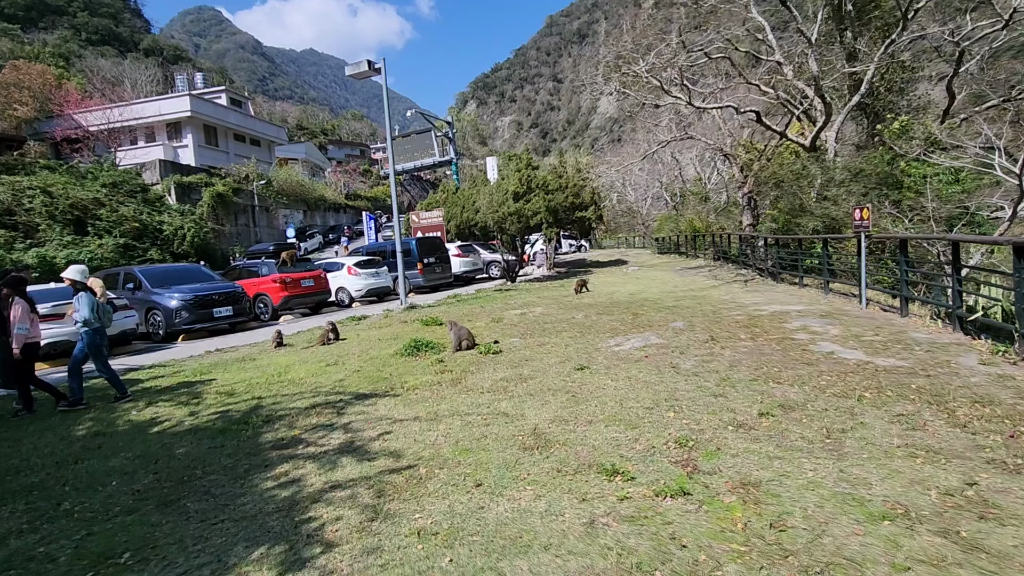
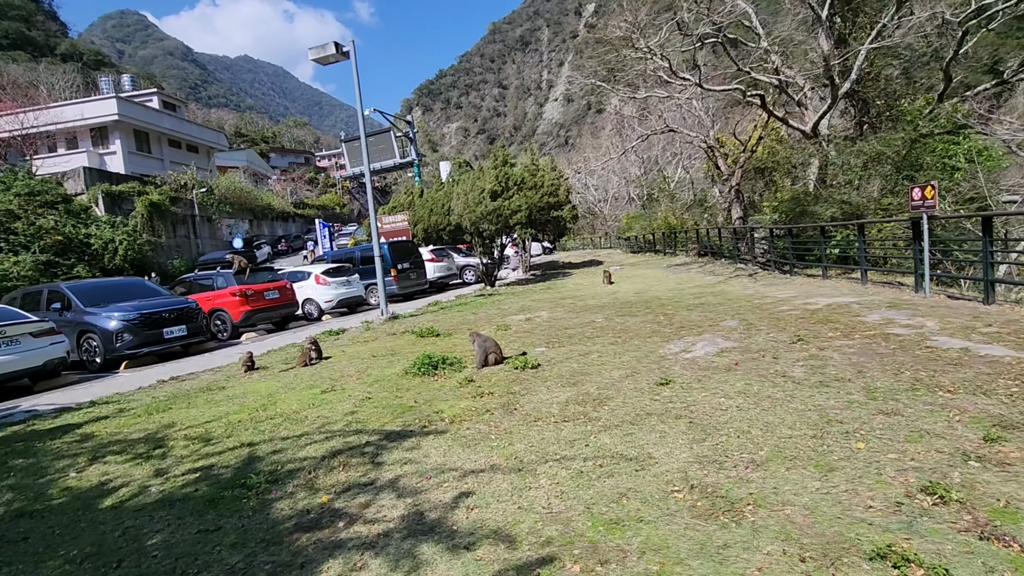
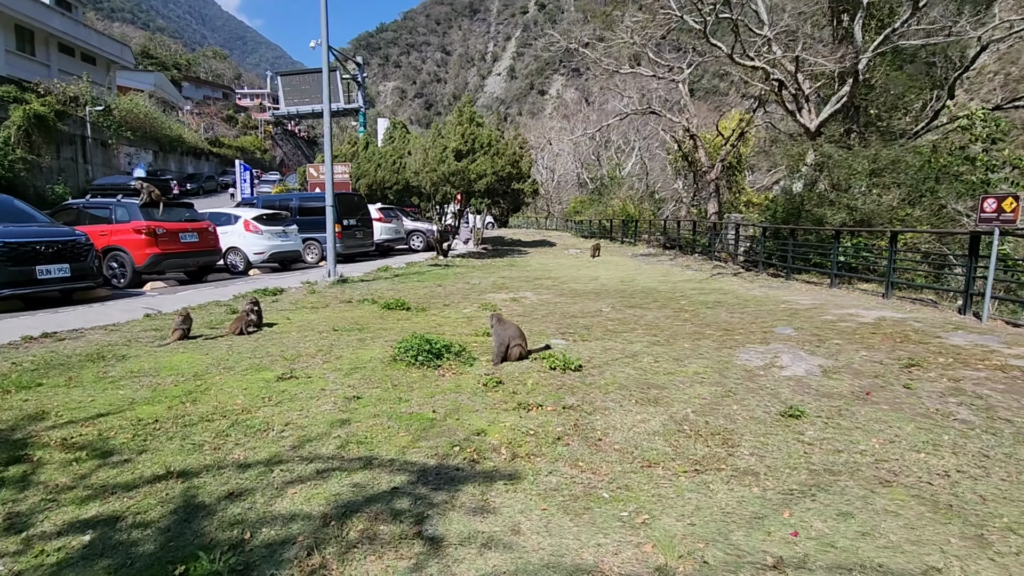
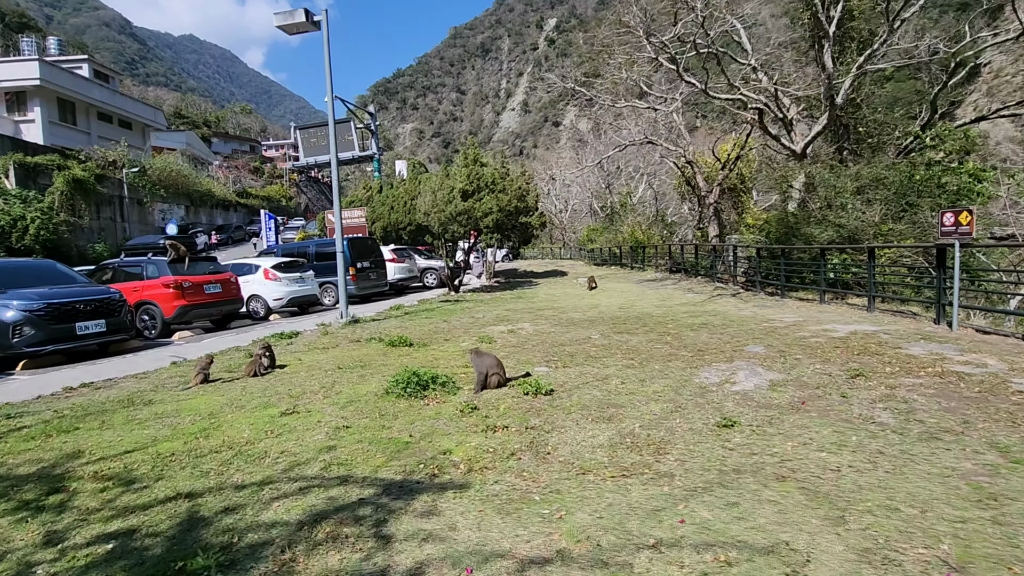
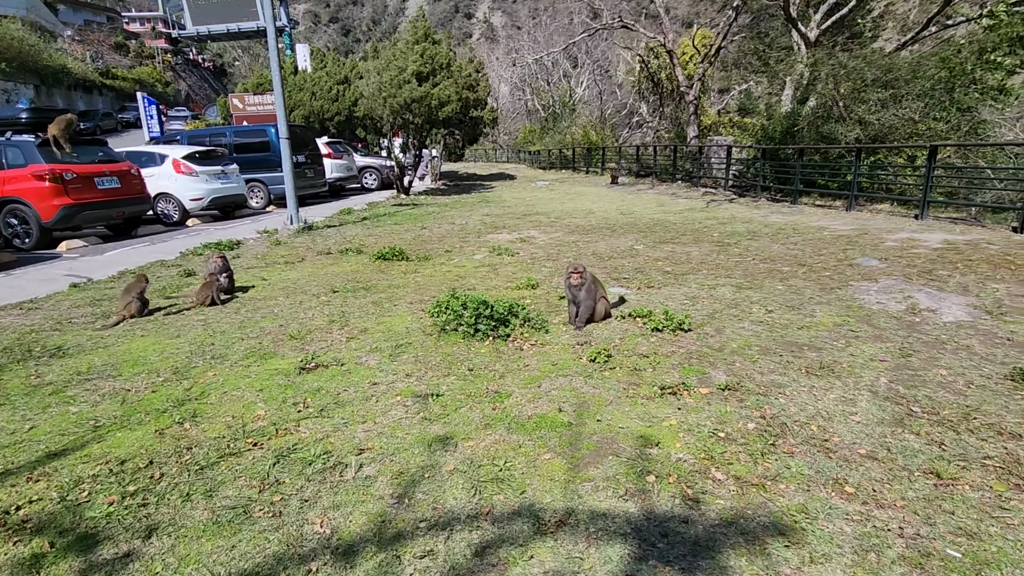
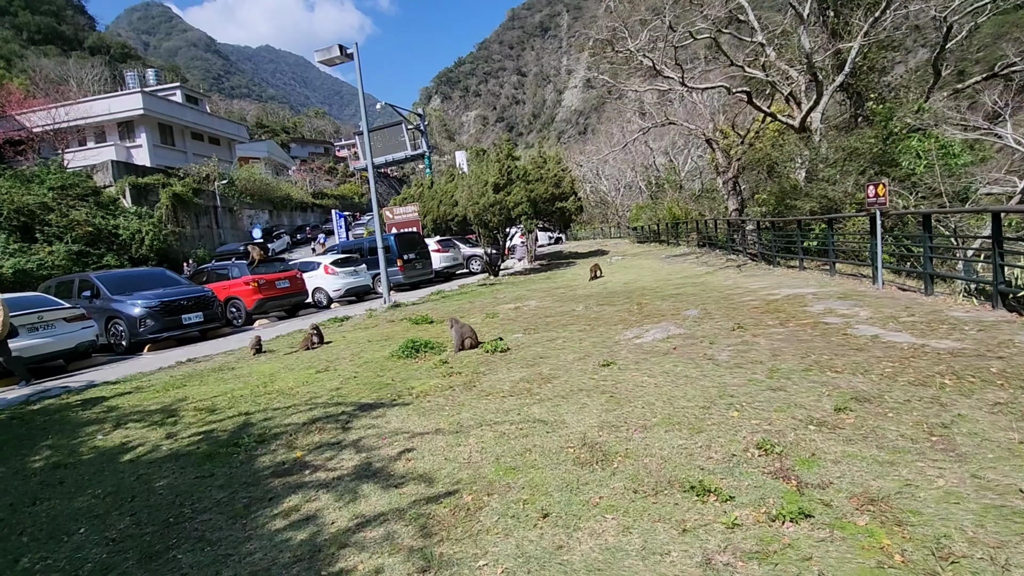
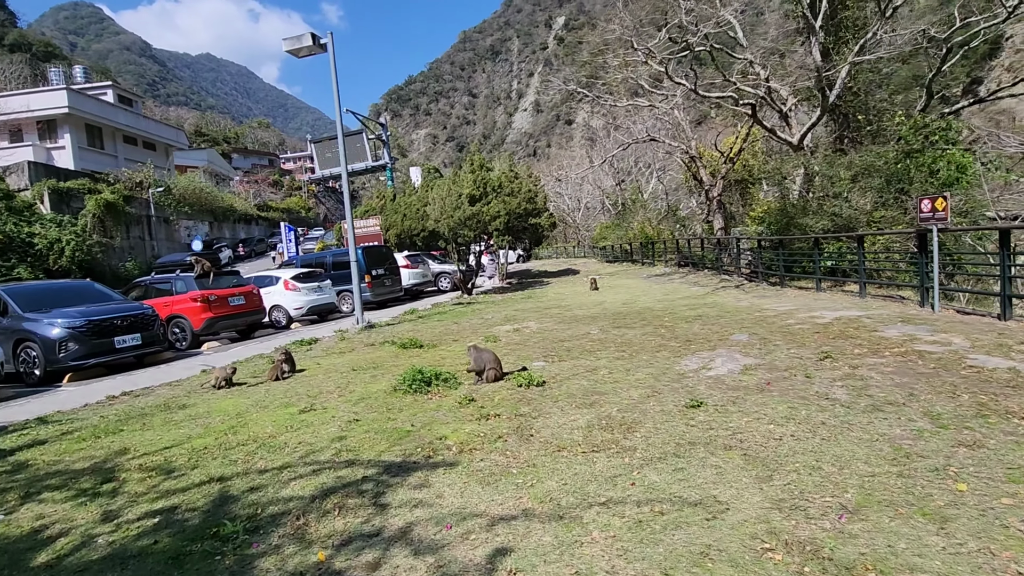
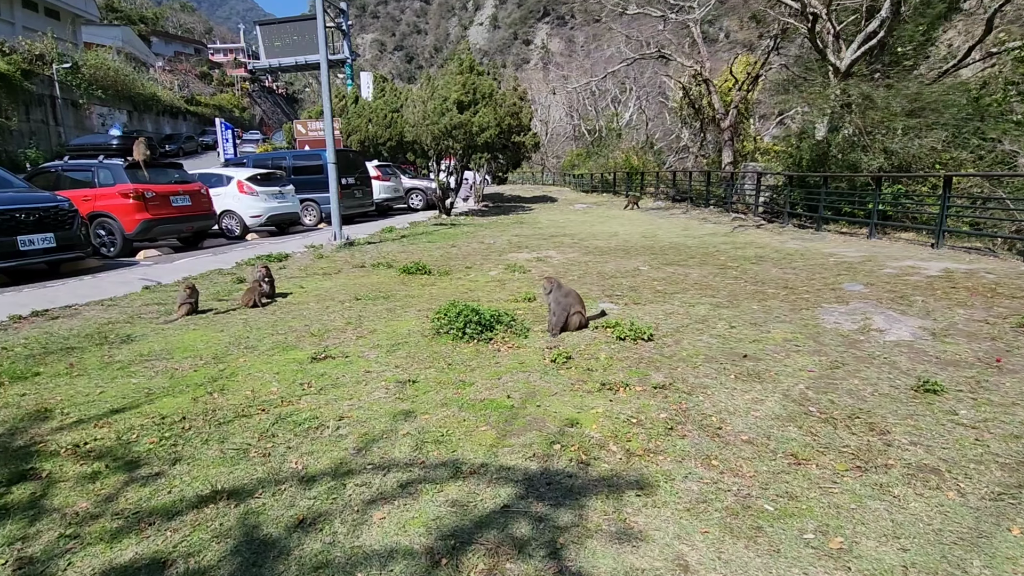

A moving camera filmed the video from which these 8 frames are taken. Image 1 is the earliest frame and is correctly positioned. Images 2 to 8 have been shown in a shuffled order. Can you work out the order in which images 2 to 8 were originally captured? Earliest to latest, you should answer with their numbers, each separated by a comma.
6, 2, 7, 4, 3, 8, 5
